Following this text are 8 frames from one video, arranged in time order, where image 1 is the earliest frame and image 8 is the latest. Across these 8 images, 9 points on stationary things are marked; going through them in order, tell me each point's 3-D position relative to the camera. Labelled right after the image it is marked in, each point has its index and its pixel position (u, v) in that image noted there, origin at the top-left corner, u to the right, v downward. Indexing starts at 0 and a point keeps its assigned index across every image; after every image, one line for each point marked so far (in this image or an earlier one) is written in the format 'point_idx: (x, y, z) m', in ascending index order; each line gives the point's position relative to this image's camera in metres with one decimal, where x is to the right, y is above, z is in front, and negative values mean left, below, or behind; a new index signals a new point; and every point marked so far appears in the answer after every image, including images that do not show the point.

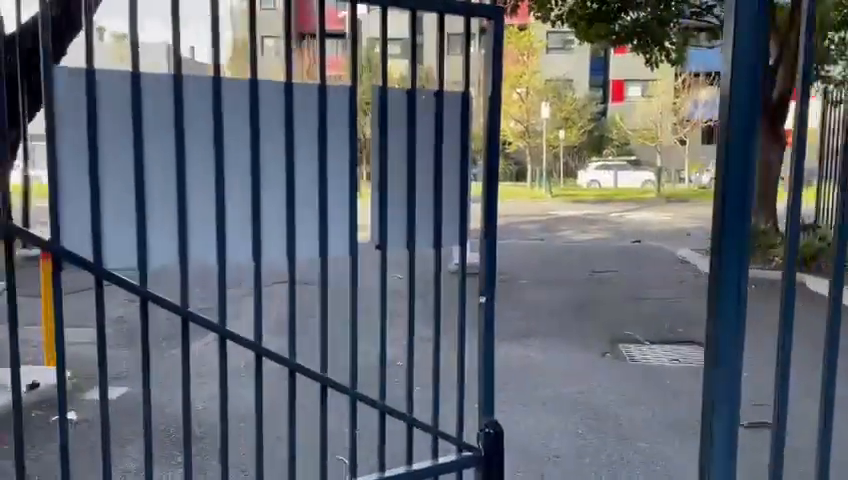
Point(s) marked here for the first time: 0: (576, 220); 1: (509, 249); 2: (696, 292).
0: (+4.3, +0.5, +19.9) m
1: (+1.7, -0.2, +13.8) m
2: (+3.5, -0.7, +9.1) m
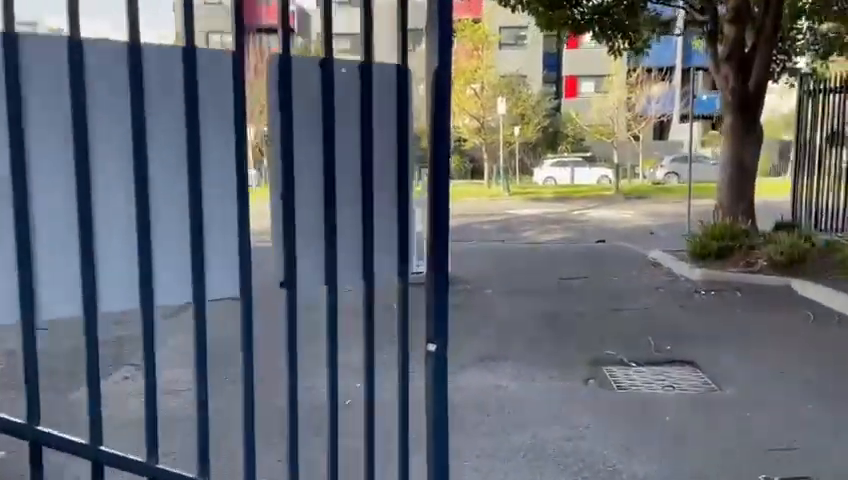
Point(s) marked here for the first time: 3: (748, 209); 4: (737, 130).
0: (+3.0, +0.5, +19.1) m
1: (+0.8, -0.2, +12.8) m
2: (+2.9, -0.7, +8.2) m
3: (+4.8, +0.5, +10.3) m
4: (+4.5, +1.6, +10.2) m
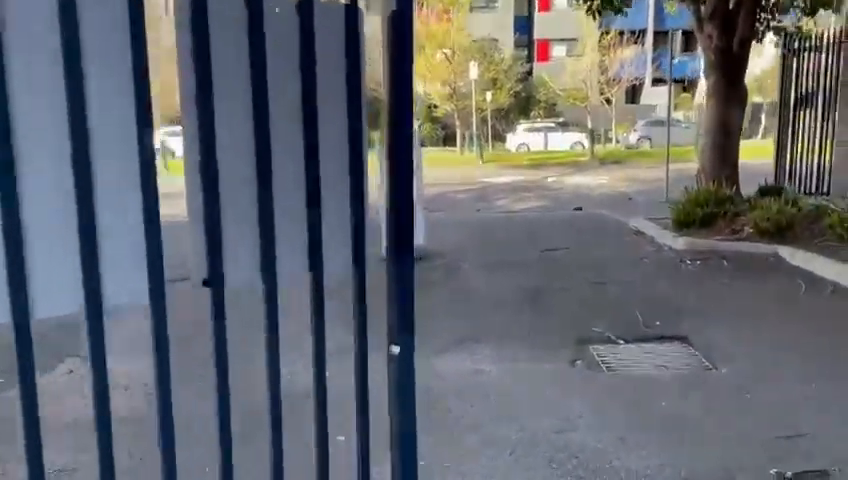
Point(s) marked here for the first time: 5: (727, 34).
0: (+2.3, +1.4, +18.7) m
1: (+0.4, +0.3, +12.4) m
2: (+2.7, -0.3, +7.9) m
3: (+4.4, +0.9, +9.9) m
4: (+4.1, +2.1, +9.8) m
5: (+4.1, +2.8, +9.6) m
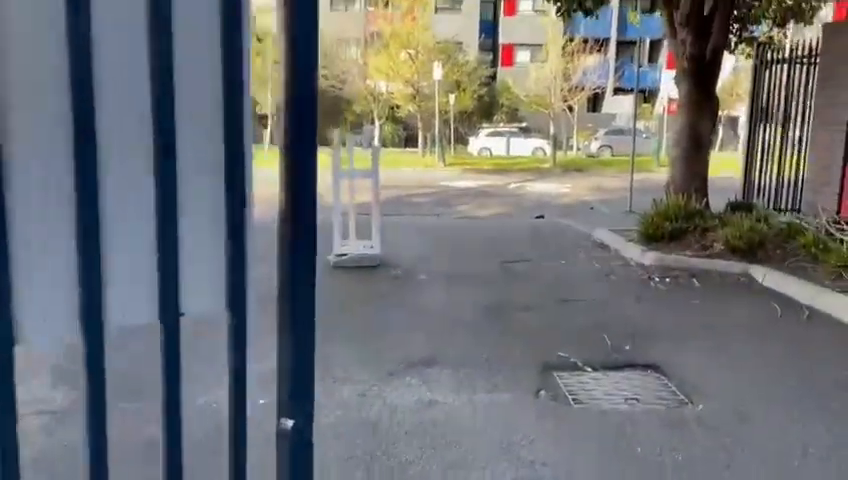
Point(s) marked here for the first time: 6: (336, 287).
0: (+1.2, +1.2, +18.2) m
1: (-0.4, +0.2, +11.7) m
2: (+2.2, -0.5, +7.4) m
3: (+3.8, +0.7, +9.6) m
4: (+3.6, +1.9, +9.4) m
5: (+3.6, +2.6, +9.3) m
6: (-0.9, -0.5, +7.3) m
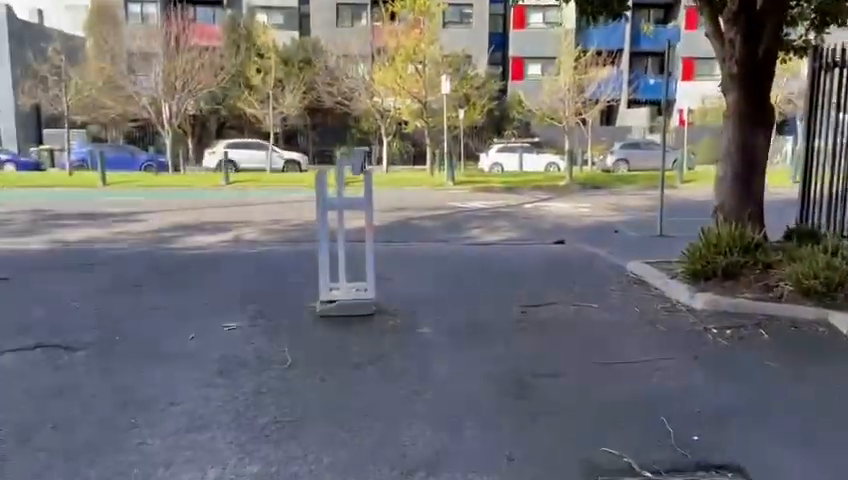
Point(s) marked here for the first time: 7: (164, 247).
0: (+1.4, +0.6, +16.8) m
1: (-0.3, -0.3, +10.4) m
2: (+2.2, -0.9, +6.0) m
3: (+3.8, +0.3, +8.1) m
4: (+3.6, +1.5, +8.0) m
5: (+3.7, +2.2, +7.9) m
6: (-0.9, -0.9, +6.0) m
7: (-4.6, -0.1, +12.4) m
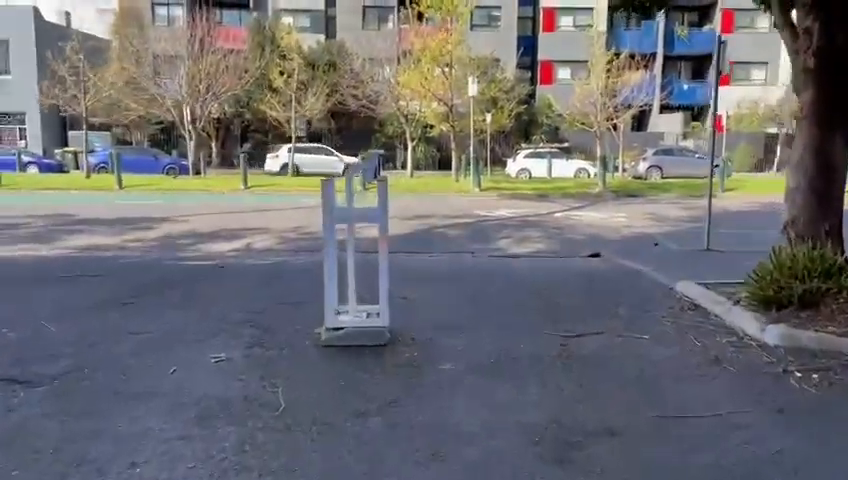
0: (+2.0, +0.4, +15.7) m
1: (0.0, -0.5, +9.4) m
2: (+2.3, -1.0, +4.9) m
3: (+4.1, +0.1, +7.0) m
4: (+3.9, +1.3, +6.9) m
5: (+3.9, +2.0, +6.8) m
6: (-0.7, -1.0, +5.0) m
7: (-4.2, -0.3, +11.5) m
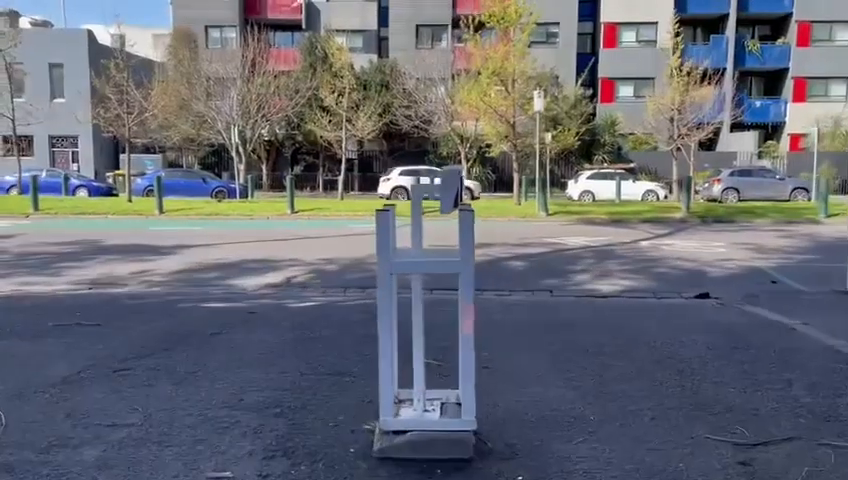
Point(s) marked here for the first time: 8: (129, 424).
0: (+3.2, -0.3, +13.6) m
1: (+0.9, -0.9, +7.4) m
2: (+2.8, -1.4, +2.8) m
3: (+4.7, -0.3, +4.8) m
4: (+4.5, +0.9, +4.7) m
5: (+4.6, +1.7, +4.6) m
6: (-0.2, -1.3, +3.1) m
7: (-3.2, -0.7, +9.9) m
8: (-1.9, -1.2, +4.4) m
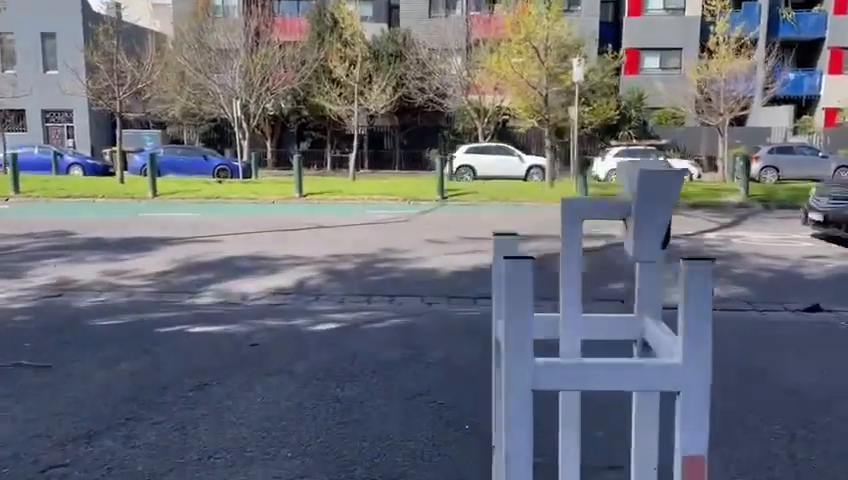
0: (+3.8, -0.2, +11.6) m
1: (+1.4, -1.0, +5.4) m
2: (+3.3, -1.6, +0.8) m
3: (+5.2, -0.4, +2.7) m
4: (+5.0, +0.7, +2.6) m
5: (+5.0, +1.5, +2.5) m
6: (+0.2, -1.6, +1.1) m
7: (-2.7, -0.7, +7.9) m
8: (-1.4, -1.3, +2.4) m
